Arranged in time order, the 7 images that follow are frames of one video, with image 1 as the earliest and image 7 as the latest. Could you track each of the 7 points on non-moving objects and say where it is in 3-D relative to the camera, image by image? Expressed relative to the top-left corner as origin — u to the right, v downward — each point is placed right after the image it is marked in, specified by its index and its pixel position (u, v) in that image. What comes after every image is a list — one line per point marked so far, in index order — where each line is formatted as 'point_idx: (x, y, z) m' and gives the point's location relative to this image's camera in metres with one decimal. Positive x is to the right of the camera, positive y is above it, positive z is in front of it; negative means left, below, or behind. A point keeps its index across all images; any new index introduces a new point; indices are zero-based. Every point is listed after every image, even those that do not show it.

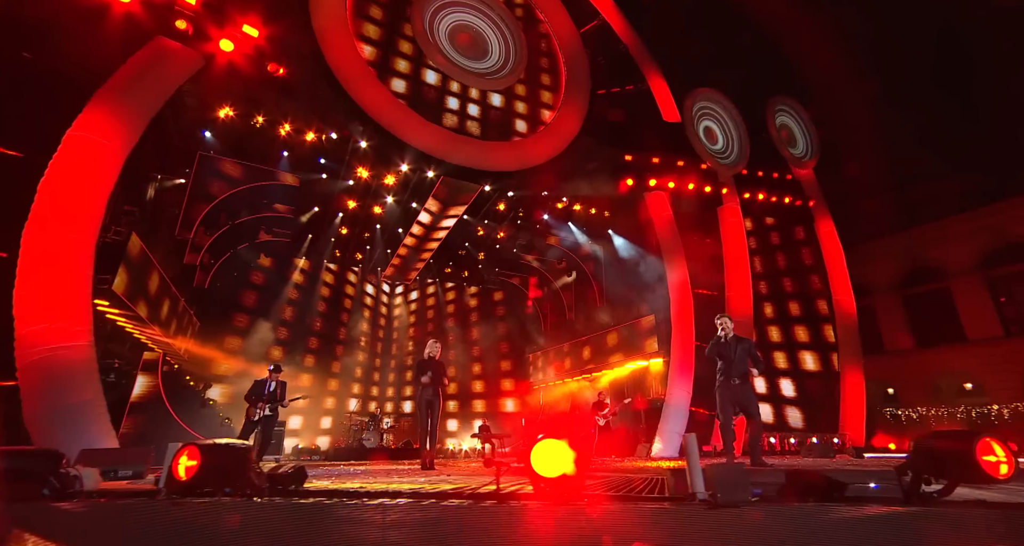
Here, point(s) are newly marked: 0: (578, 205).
0: (+1.5, +1.7, +11.6) m
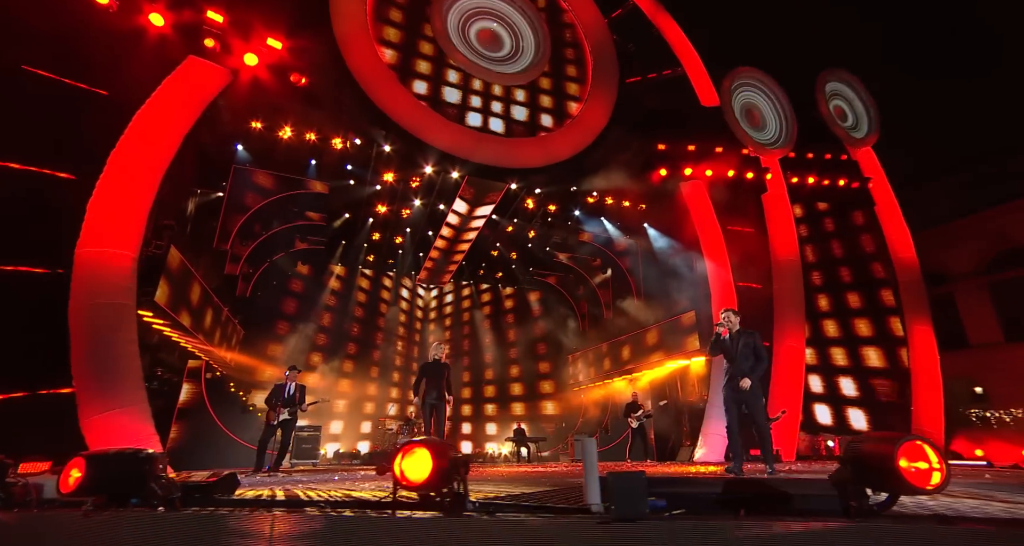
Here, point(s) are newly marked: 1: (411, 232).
0: (+2.3, +1.8, +11.2) m
1: (-2.9, +1.1, +12.7) m
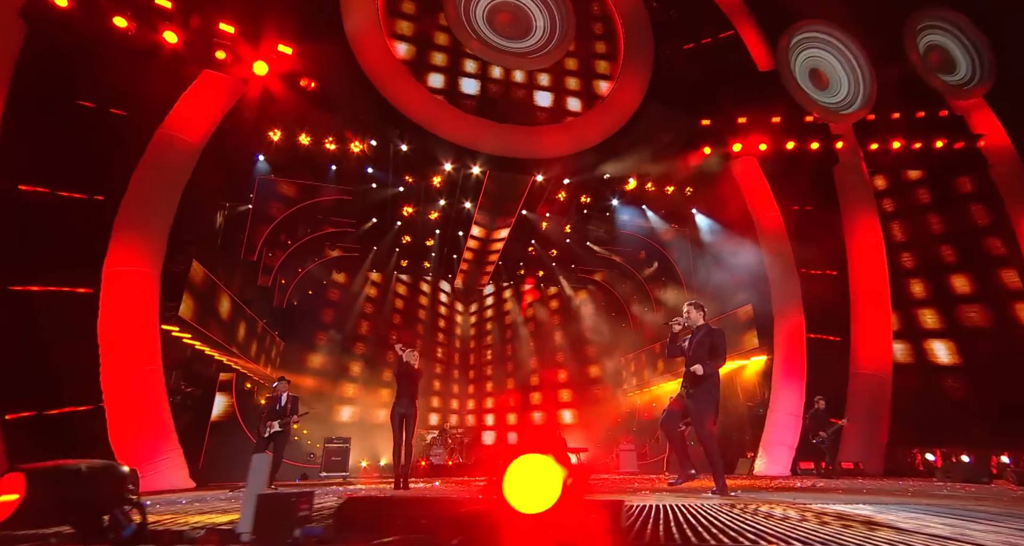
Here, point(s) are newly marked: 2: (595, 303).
0: (+3.0, +1.9, +10.2) m
1: (-1.9, +1.0, +12.3) m
2: (+2.8, -1.0, +15.7) m
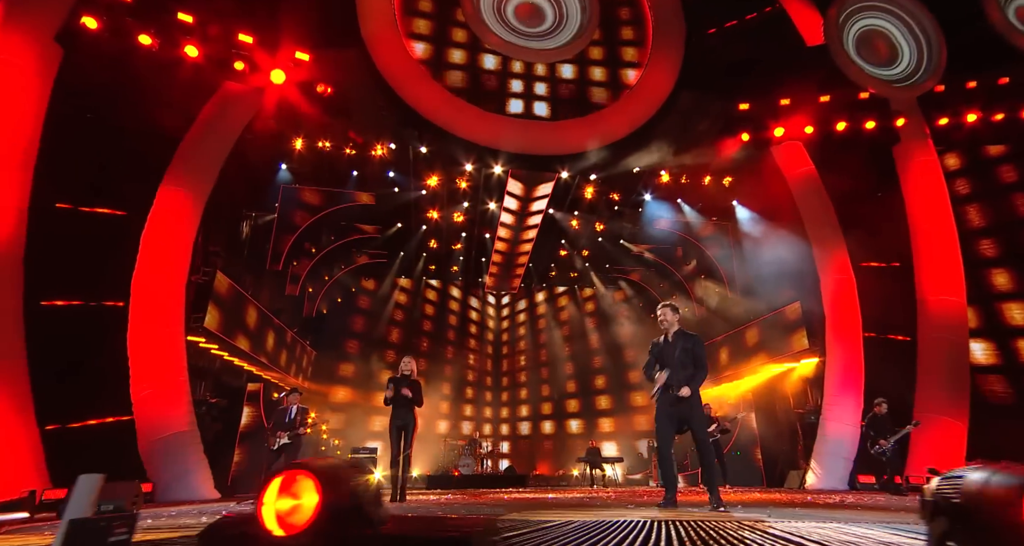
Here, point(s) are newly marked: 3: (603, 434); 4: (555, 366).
0: (+3.5, +2.0, +9.6) m
1: (-1.1, +0.9, +12.1) m
2: (+3.9, -1.0, +15.0) m
3: (+2.9, -4.8, +14.4) m
4: (+1.5, -3.0, +15.3) m
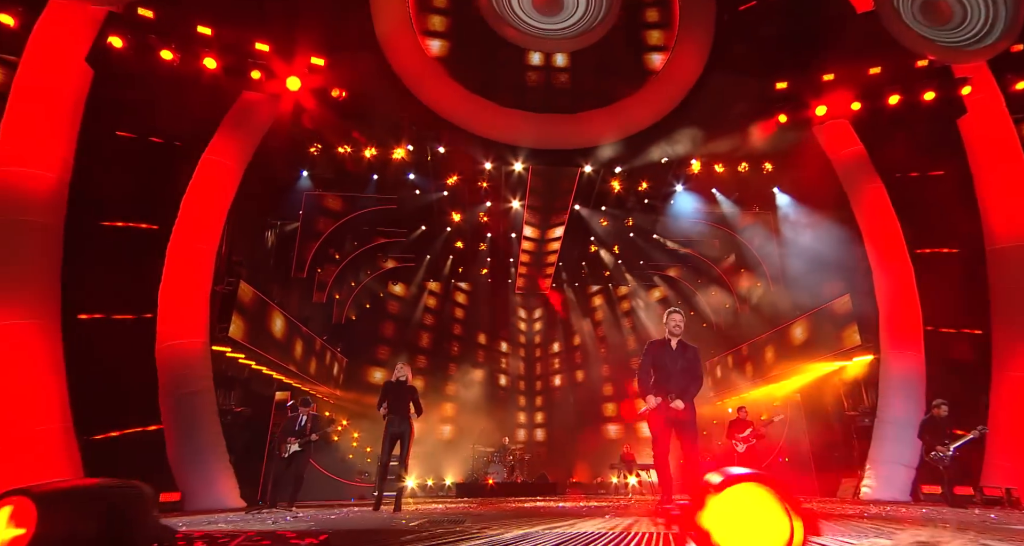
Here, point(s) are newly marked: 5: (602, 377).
0: (+3.9, +2.1, +8.9) m
1: (-0.4, +0.9, +11.9) m
2: (+4.8, -0.9, +14.4) m
3: (+3.9, -4.7, +13.8) m
4: (+2.5, -2.9, +14.9) m
5: (+2.9, -3.1, +14.7) m
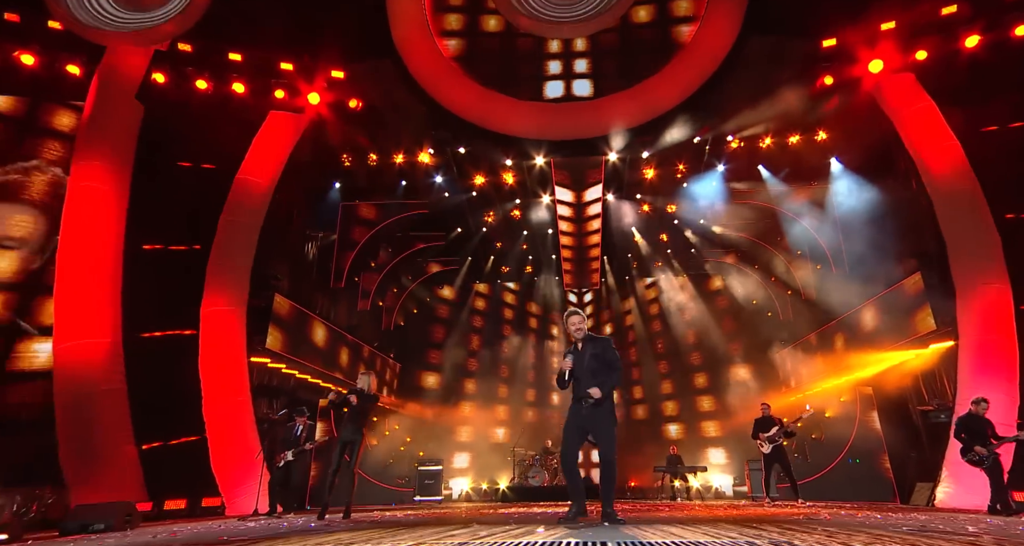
0: (+4.4, +2.3, +8.1) m
1: (+0.5, +0.9, +11.6) m
2: (+6.1, -0.5, +13.3) m
3: (+5.4, -4.4, +12.9) m
4: (+4.0, -2.7, +14.2) m
5: (+4.5, -2.9, +13.9) m
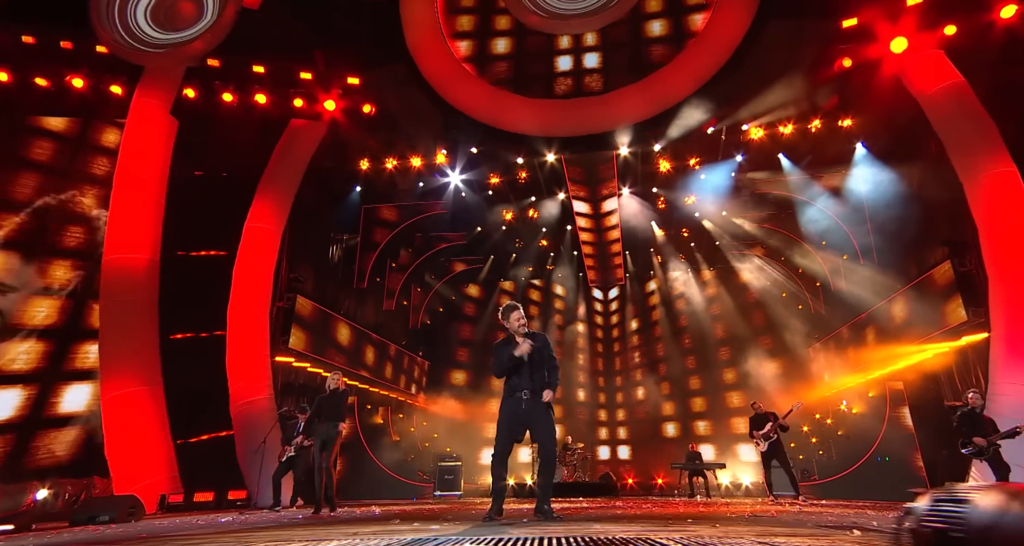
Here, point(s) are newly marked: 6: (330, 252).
0: (+4.6, +2.4, +7.8) m
1: (+1.0, +1.0, +11.5) m
2: (+6.8, -0.3, +12.9) m
3: (+6.1, -4.2, +12.5) m
4: (+4.8, -2.5, +13.9) m
5: (+5.2, -2.7, +13.6) m
6: (-3.8, +0.4, +9.9) m
